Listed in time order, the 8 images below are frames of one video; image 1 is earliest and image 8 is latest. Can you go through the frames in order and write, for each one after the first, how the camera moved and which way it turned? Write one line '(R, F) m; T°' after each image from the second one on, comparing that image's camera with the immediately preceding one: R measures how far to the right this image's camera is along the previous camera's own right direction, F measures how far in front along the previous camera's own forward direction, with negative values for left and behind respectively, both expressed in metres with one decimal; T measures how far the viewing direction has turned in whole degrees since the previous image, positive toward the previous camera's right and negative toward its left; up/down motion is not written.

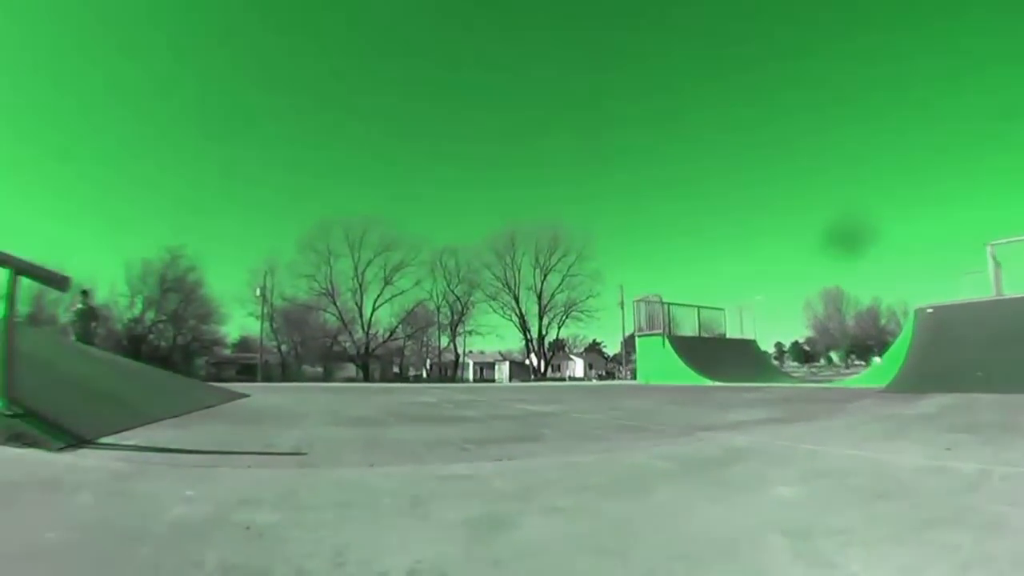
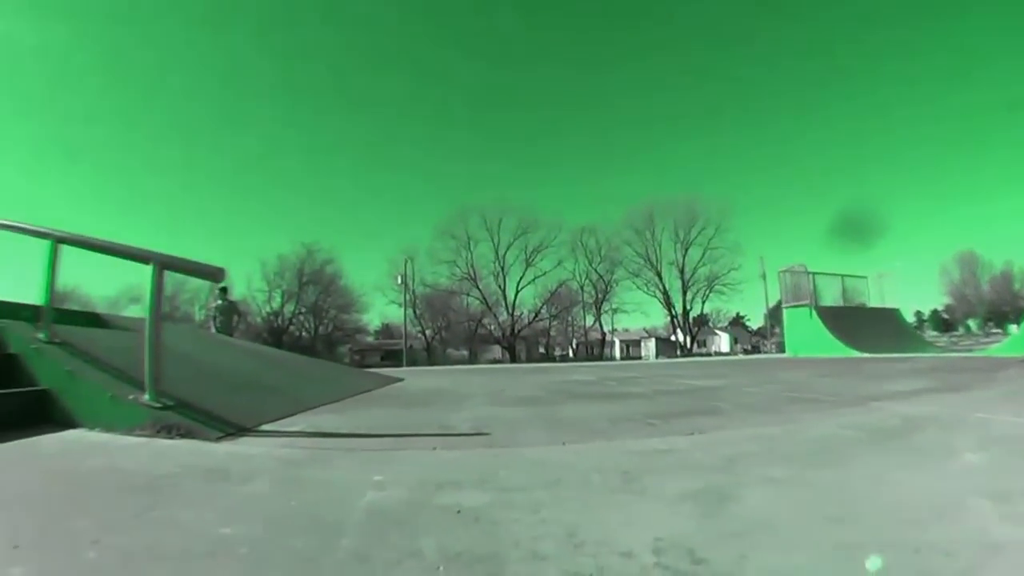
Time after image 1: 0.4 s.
(-0.8, +0.2) m; +5°
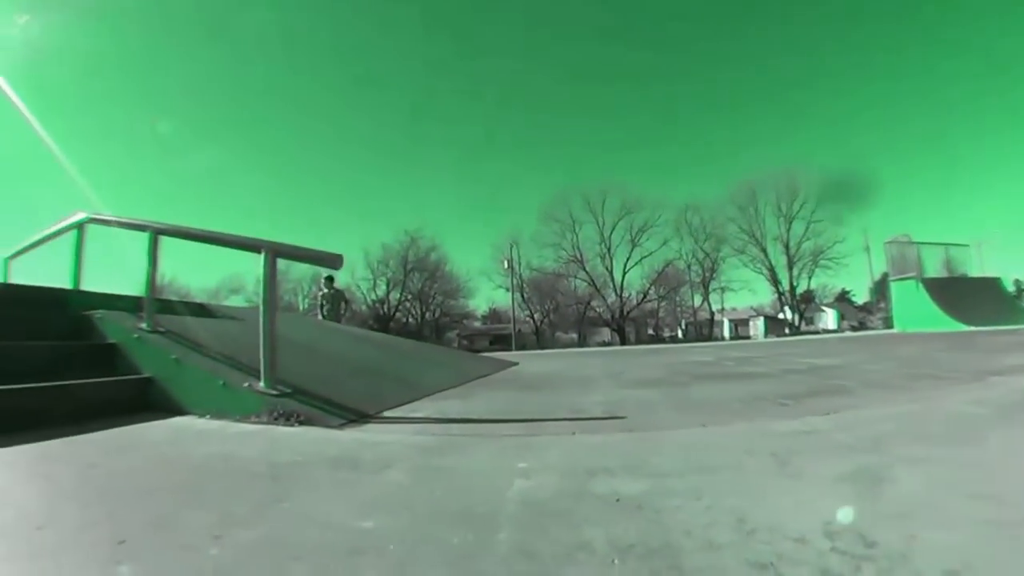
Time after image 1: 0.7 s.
(-0.5, +0.1) m; +2°
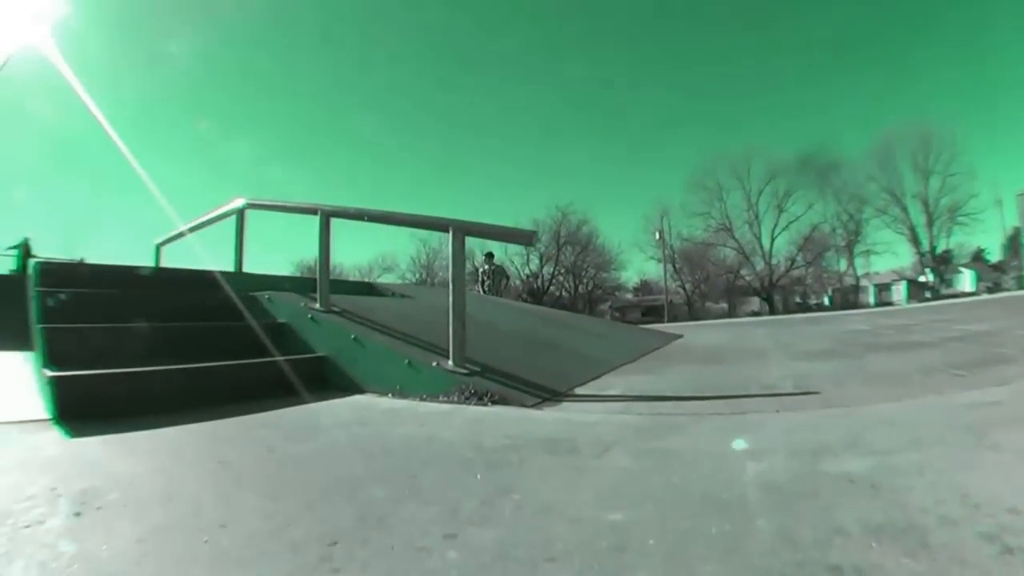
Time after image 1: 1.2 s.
(-0.7, +0.2) m; +6°
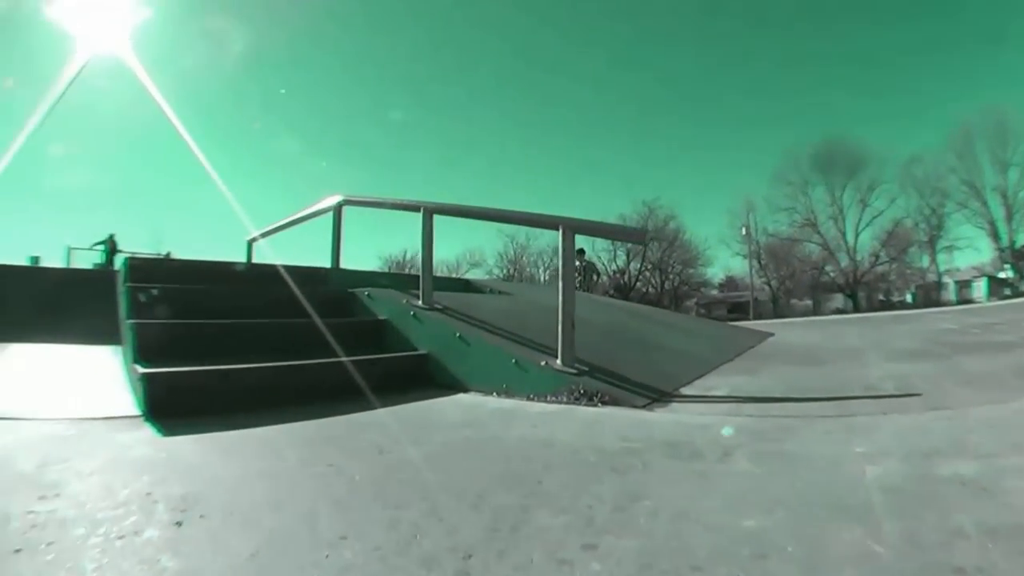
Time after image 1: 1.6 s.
(-0.3, 0.0) m; +1°
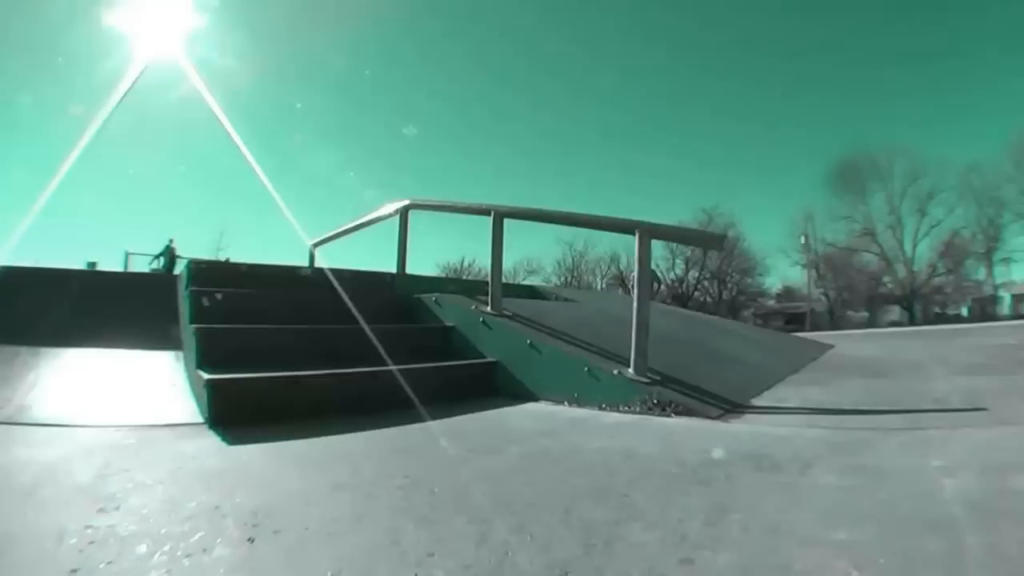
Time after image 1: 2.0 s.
(-0.2, 0.0) m; +1°
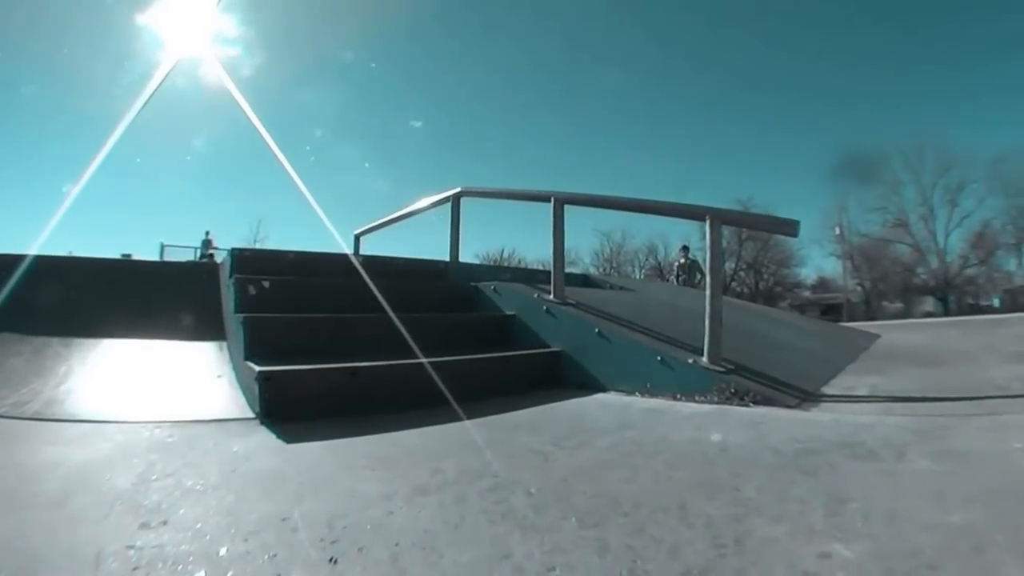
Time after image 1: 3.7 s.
(-0.3, +0.1) m; +4°
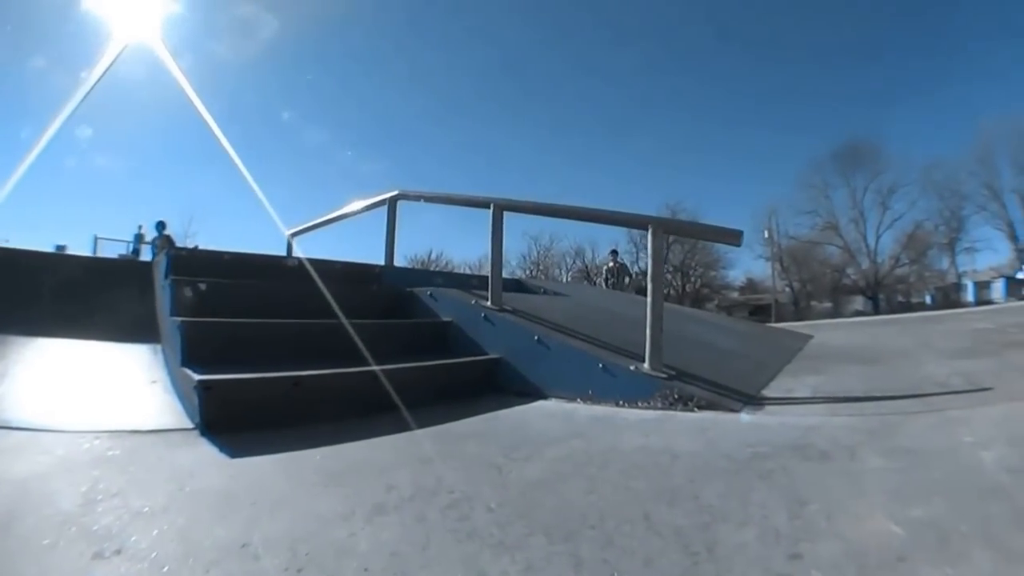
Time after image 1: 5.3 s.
(0.0, +0.1) m; +5°
